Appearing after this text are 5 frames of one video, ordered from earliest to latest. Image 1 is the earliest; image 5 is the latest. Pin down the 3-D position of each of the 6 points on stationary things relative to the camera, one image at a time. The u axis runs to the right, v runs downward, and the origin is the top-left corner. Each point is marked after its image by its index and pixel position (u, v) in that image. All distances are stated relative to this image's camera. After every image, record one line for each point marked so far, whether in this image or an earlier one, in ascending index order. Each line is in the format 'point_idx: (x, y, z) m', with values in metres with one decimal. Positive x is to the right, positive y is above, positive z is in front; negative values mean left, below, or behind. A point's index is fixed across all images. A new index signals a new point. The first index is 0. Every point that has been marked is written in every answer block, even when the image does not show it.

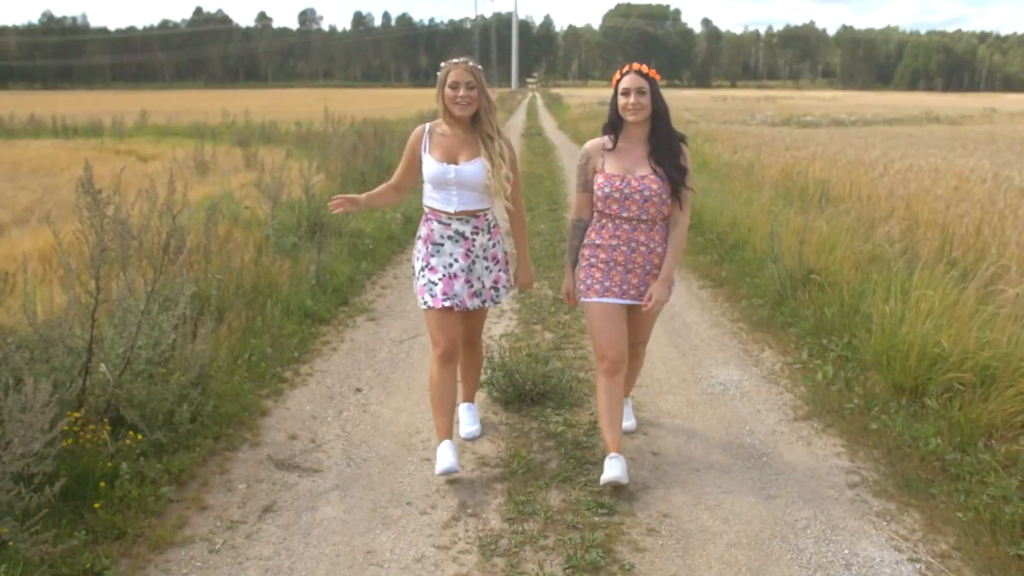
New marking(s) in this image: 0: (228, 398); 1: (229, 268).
0: (-1.5, -0.6, +4.6) m
1: (-2.0, +0.2, +6.0) m
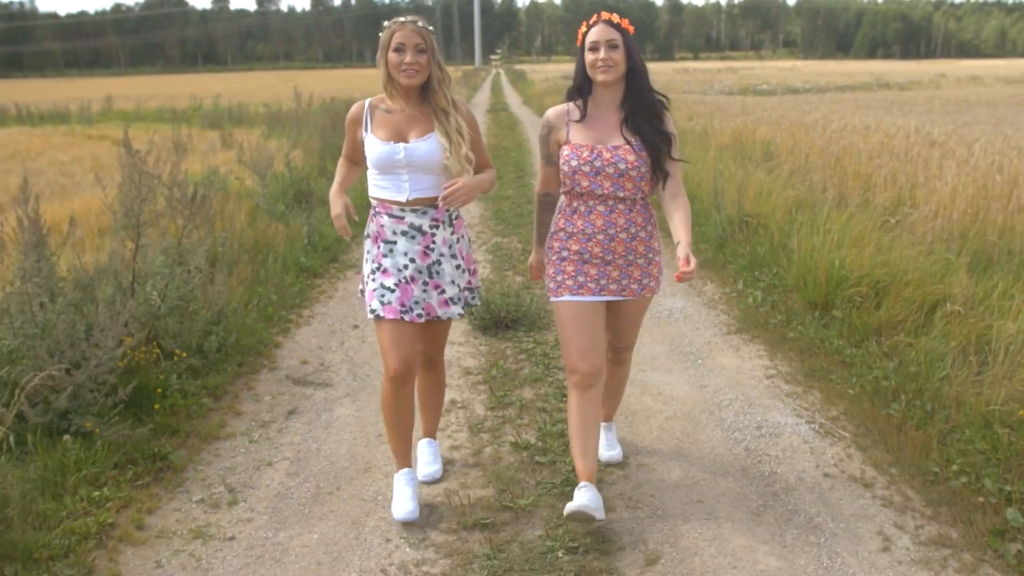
0: (-1.7, -0.3, +5.4) m
1: (-2.2, +0.5, +6.8) m
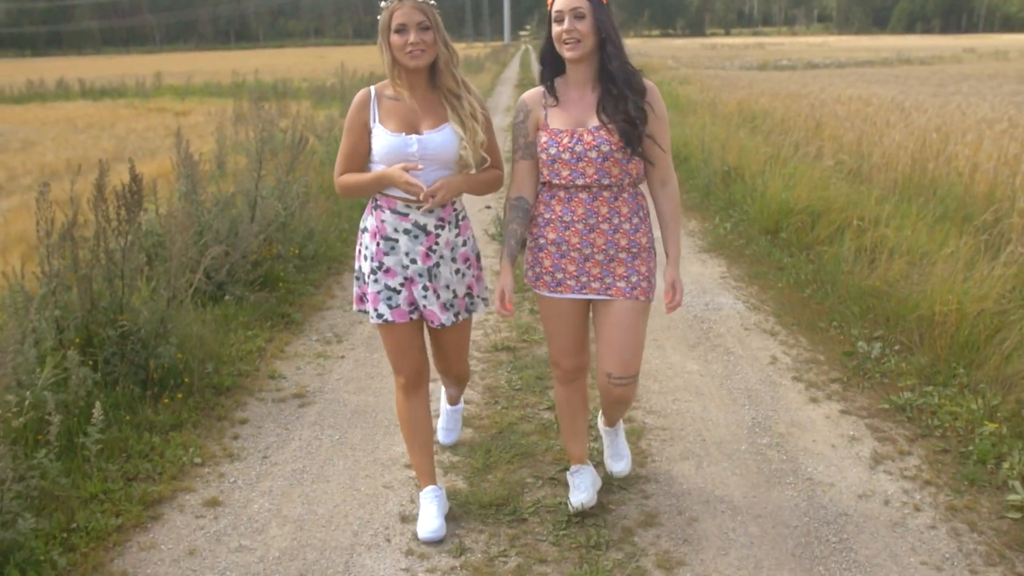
0: (-1.5, +0.3, +7.1) m
1: (-2.0, +1.1, +8.5) m
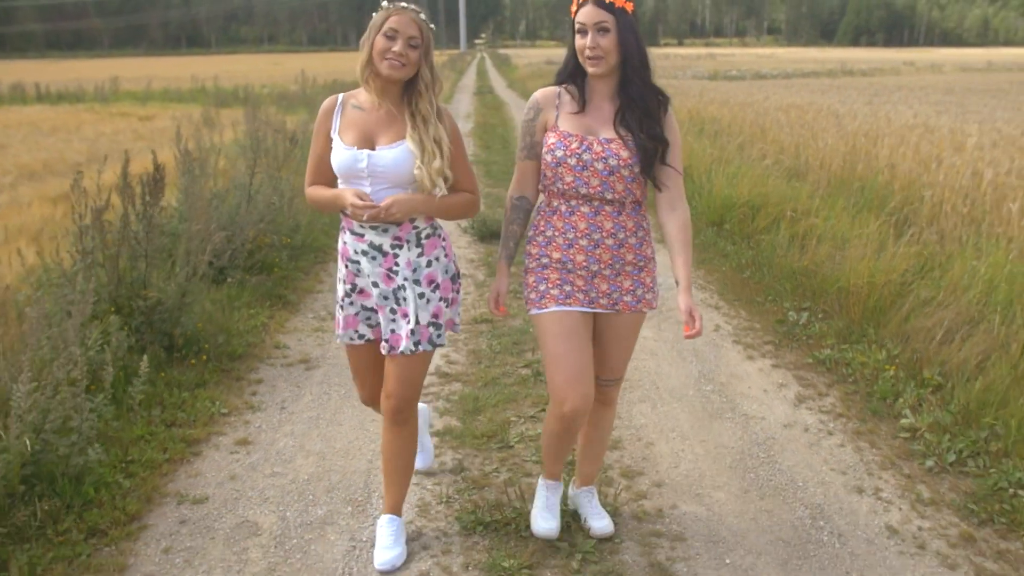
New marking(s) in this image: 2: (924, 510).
0: (-1.8, +0.4, +7.7) m
1: (-2.3, +1.2, +9.0) m
2: (+1.6, -0.9, +3.3) m
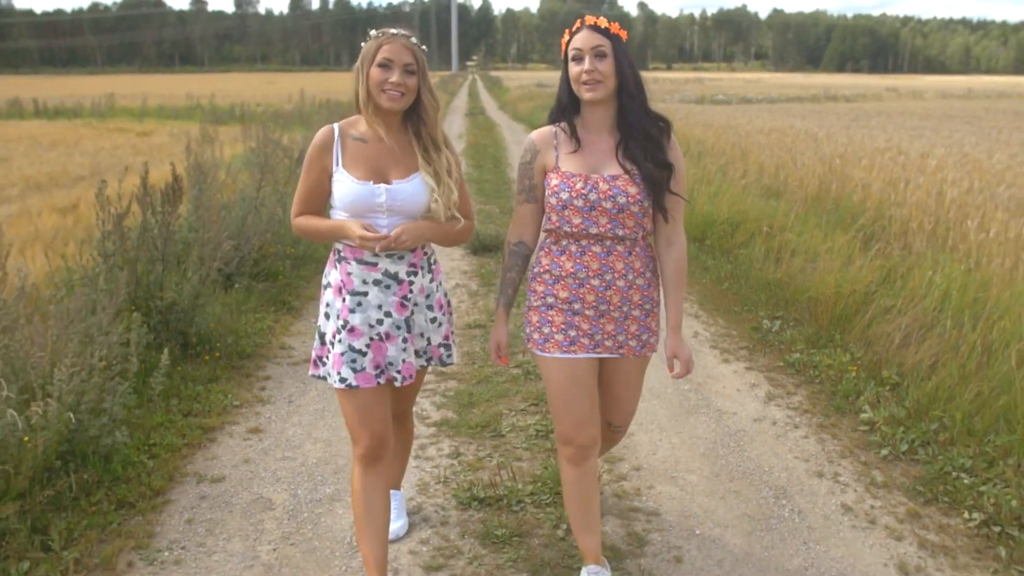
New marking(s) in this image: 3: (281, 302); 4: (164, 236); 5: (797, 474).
0: (-1.8, +0.4, +8.0) m
1: (-2.4, +1.1, +9.4) m
2: (+1.6, -0.9, +3.7) m
3: (-1.8, -0.1, +6.5) m
4: (-2.1, +0.3, +5.2) m
5: (+1.3, -0.8, +3.8) m
